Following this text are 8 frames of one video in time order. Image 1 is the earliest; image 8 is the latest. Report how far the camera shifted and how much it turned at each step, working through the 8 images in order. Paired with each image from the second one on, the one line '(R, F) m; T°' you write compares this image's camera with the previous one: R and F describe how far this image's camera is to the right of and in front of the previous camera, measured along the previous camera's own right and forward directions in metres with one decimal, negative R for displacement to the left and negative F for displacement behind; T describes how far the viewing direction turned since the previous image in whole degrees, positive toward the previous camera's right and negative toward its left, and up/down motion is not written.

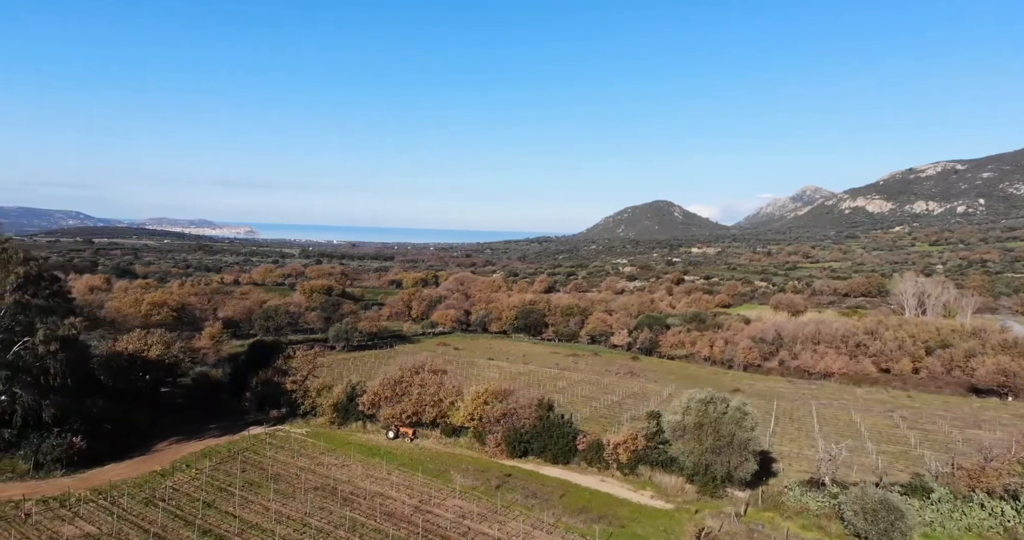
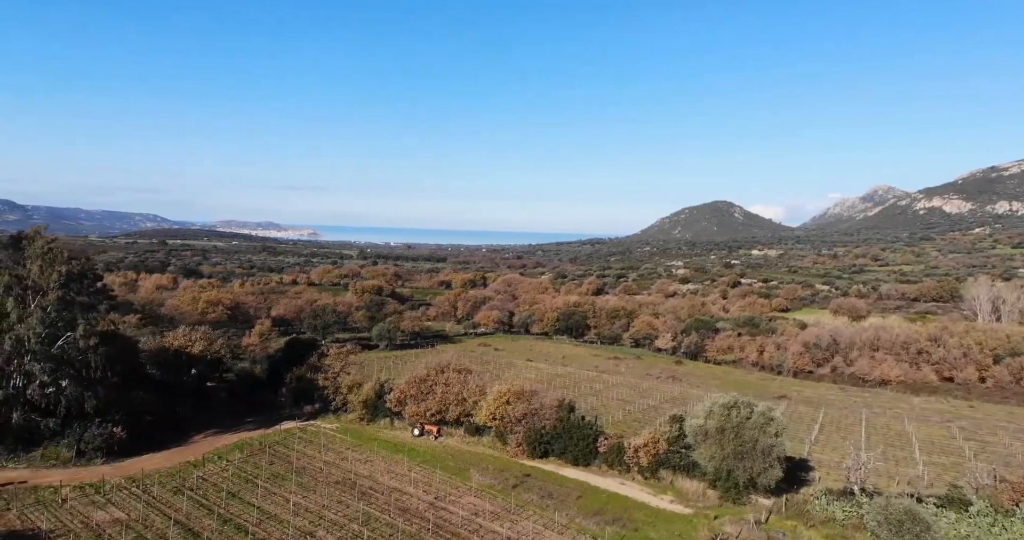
(+1.5, -0.1) m; -4°
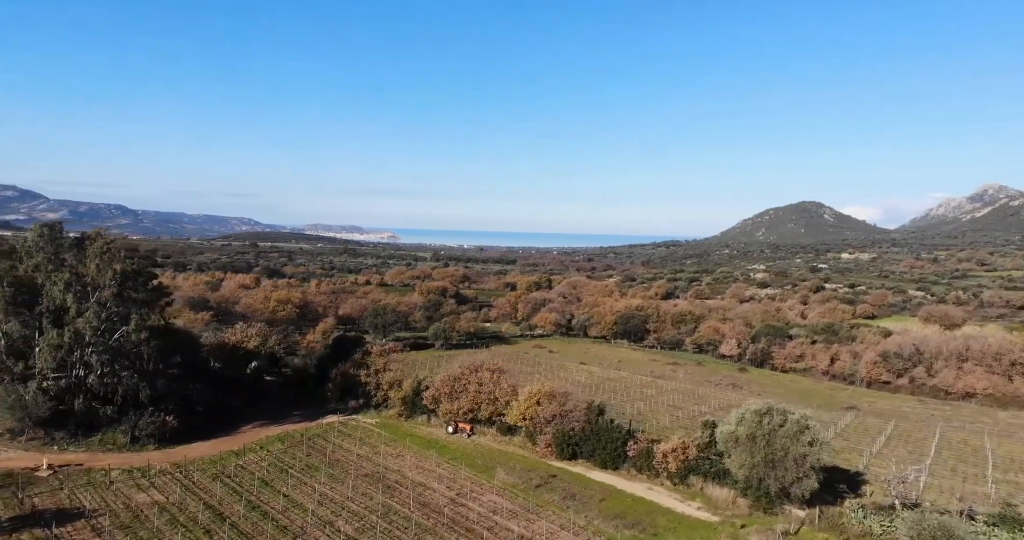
(+2.0, -0.2) m; -6°
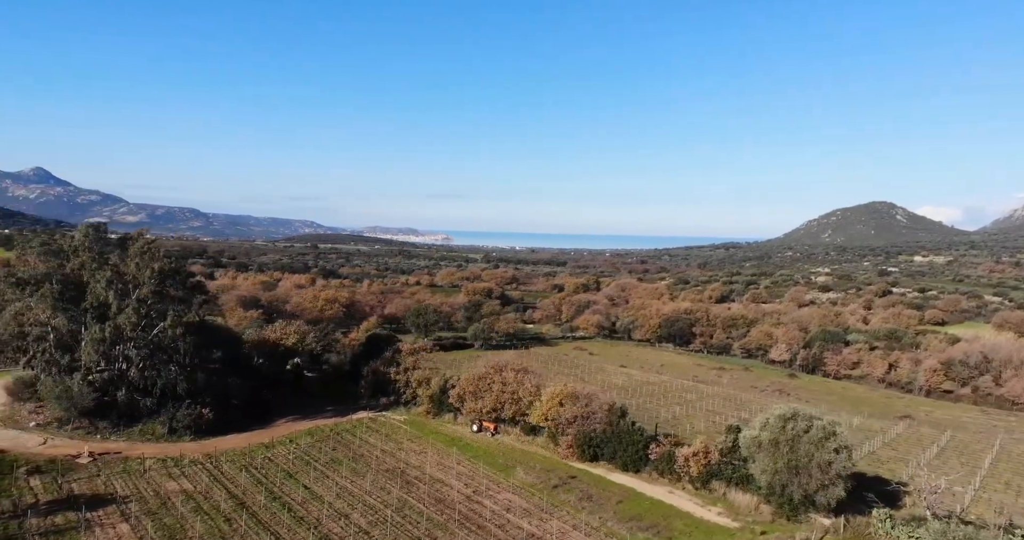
(+1.5, -0.2) m; -4°
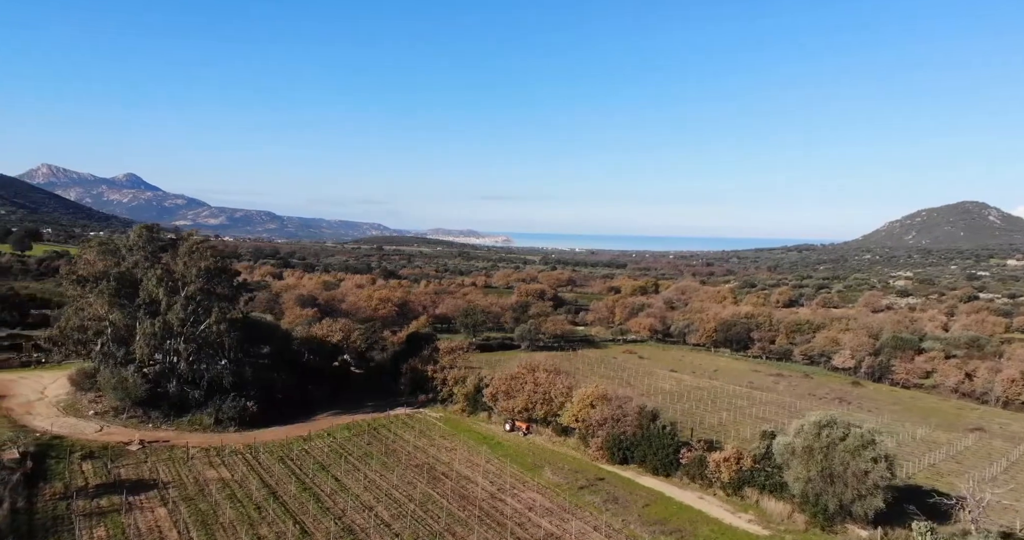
(+1.5, -0.2) m; -5°
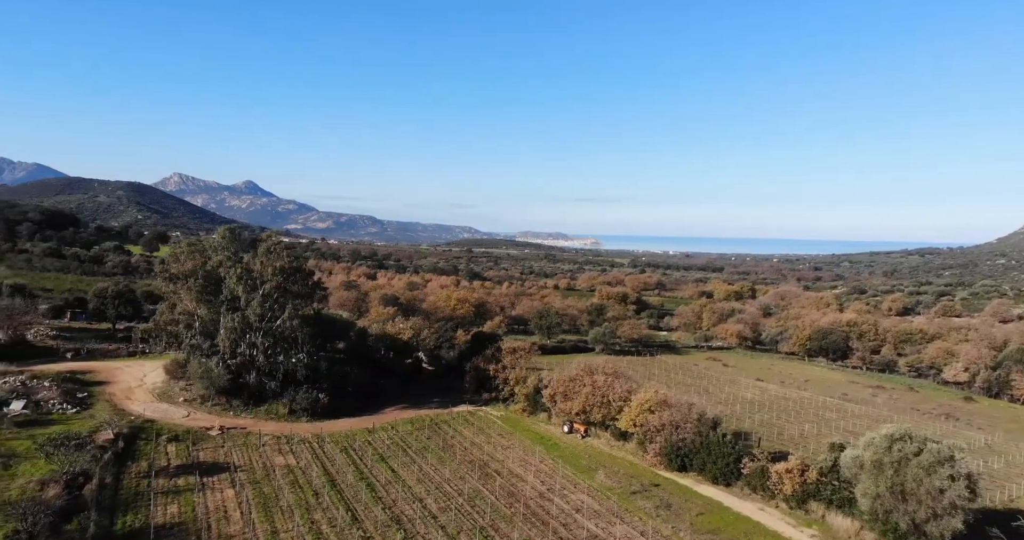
(+1.7, -0.2) m; -8°
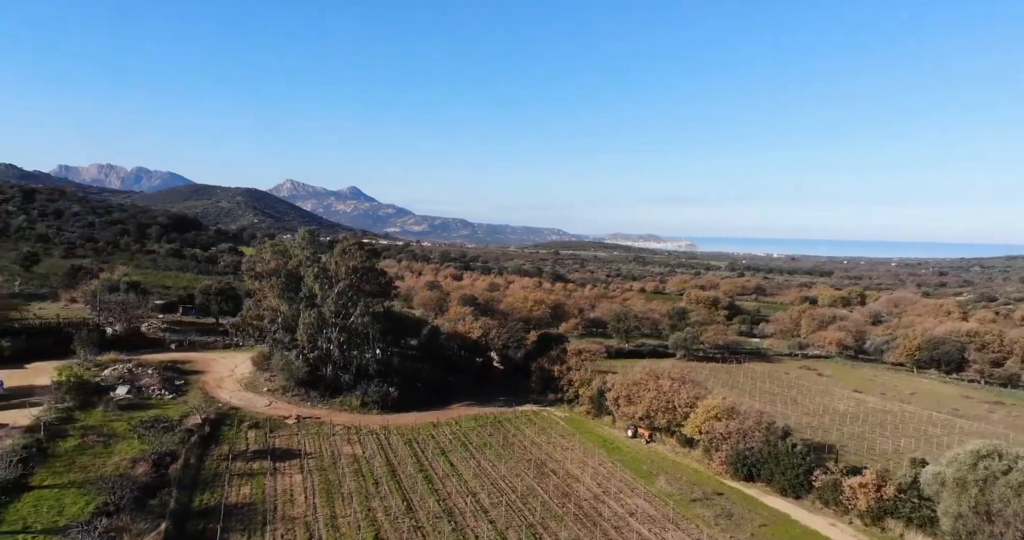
(+1.6, -0.1) m; -8°
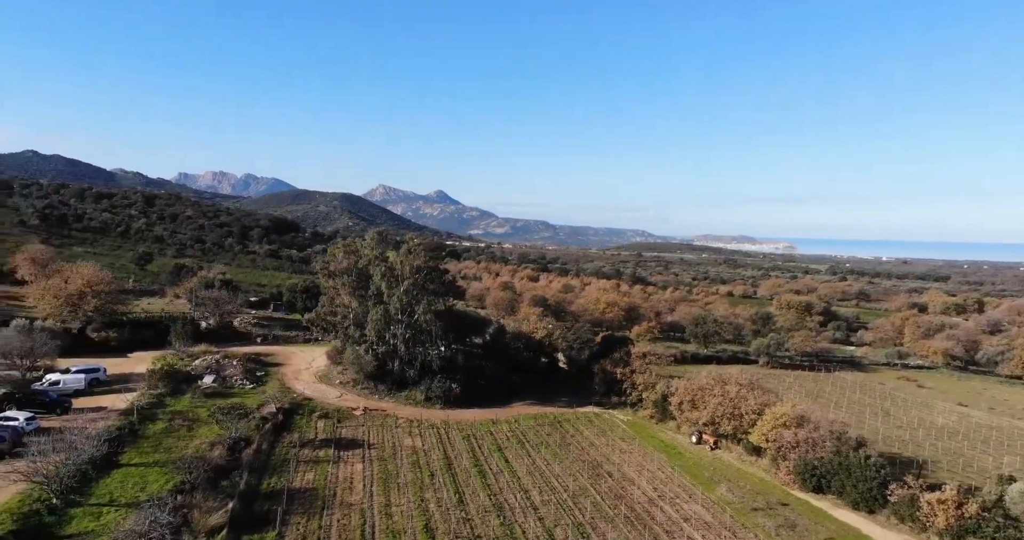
(+1.4, -0.1) m; -7°
